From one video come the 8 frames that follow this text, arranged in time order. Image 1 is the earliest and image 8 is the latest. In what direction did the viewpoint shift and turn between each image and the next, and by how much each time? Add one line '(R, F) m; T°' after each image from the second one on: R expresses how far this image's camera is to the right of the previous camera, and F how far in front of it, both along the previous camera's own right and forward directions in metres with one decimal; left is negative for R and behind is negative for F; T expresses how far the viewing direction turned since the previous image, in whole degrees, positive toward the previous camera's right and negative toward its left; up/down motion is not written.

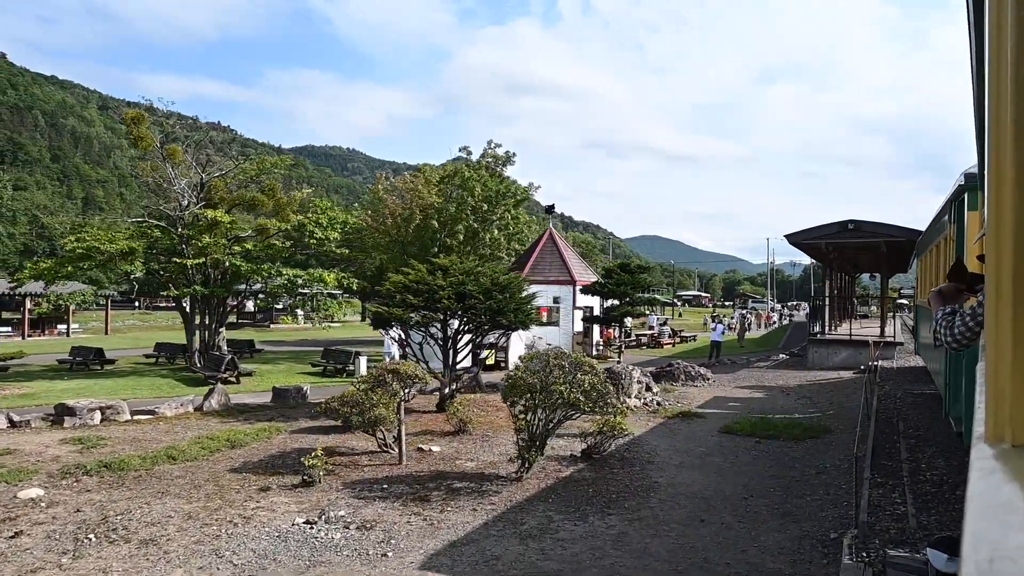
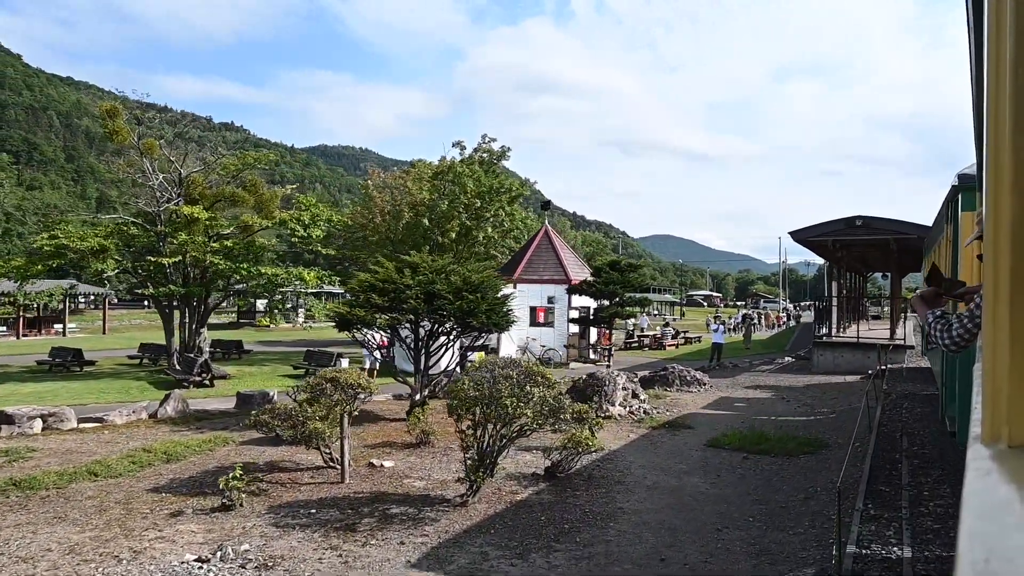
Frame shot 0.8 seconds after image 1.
(+0.6, +0.8) m; -1°
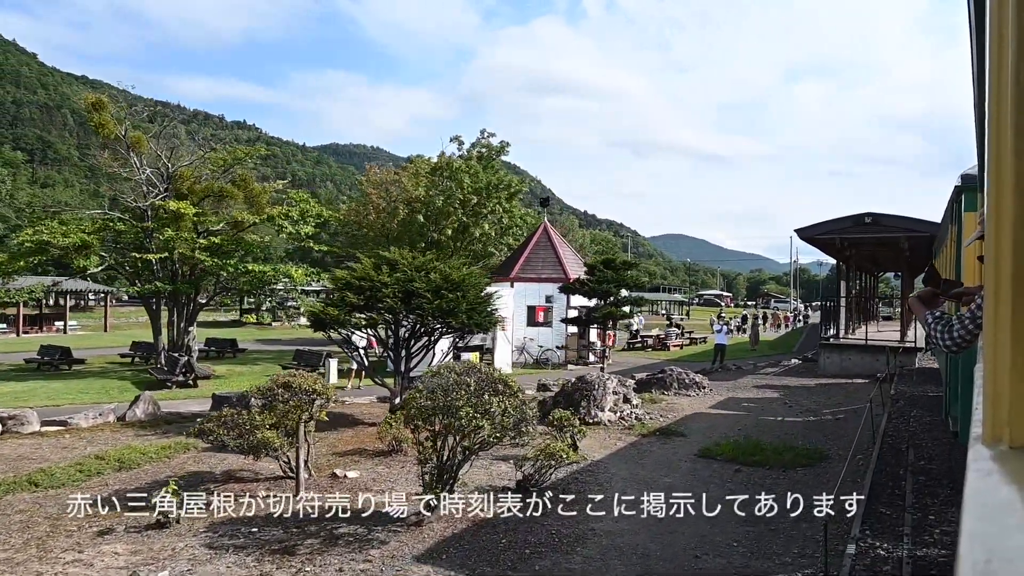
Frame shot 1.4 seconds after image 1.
(+0.4, +0.6) m; -1°
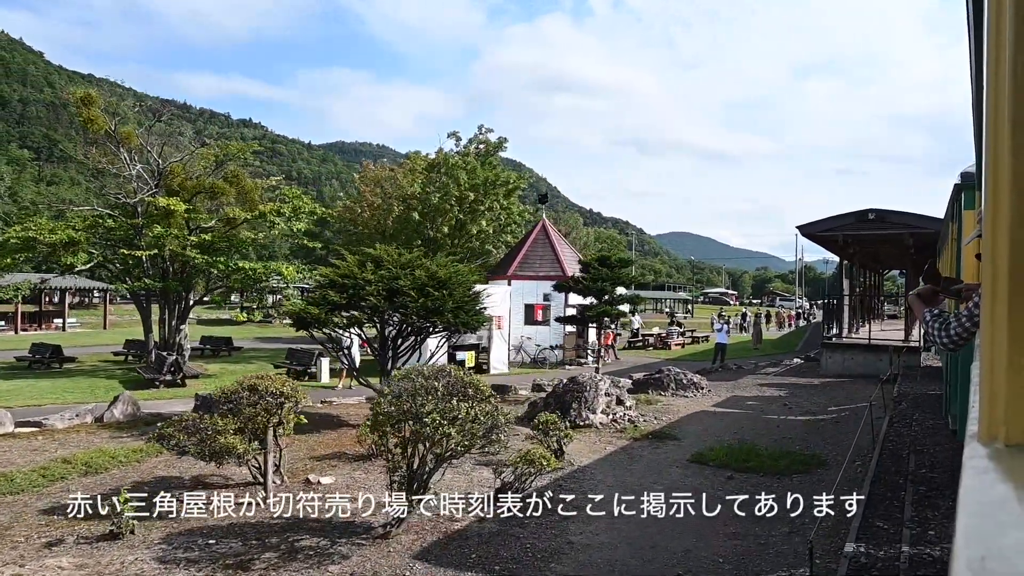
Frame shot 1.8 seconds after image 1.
(+0.3, +0.3) m; 0°
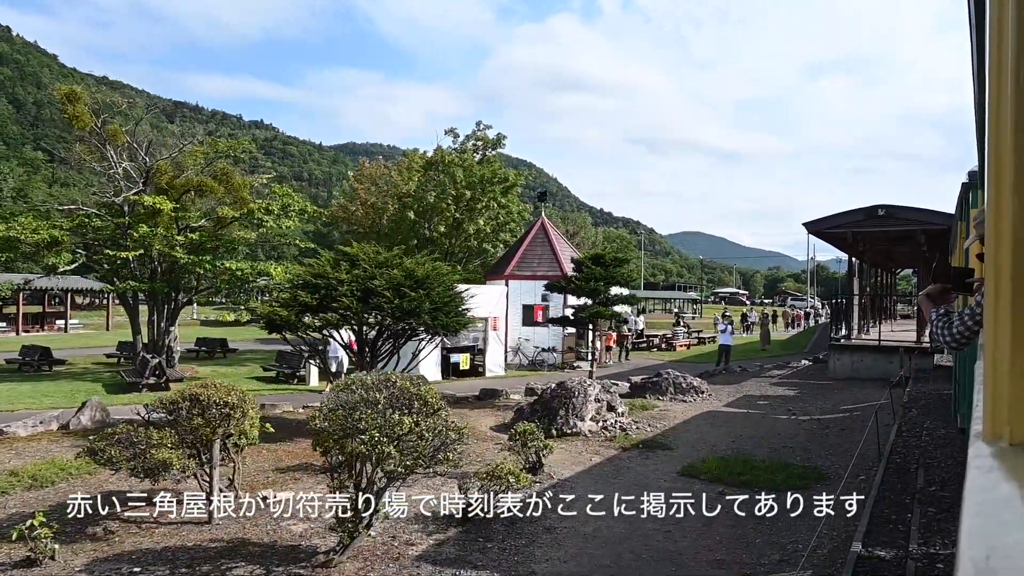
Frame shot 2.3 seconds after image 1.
(+0.4, +0.6) m; -1°
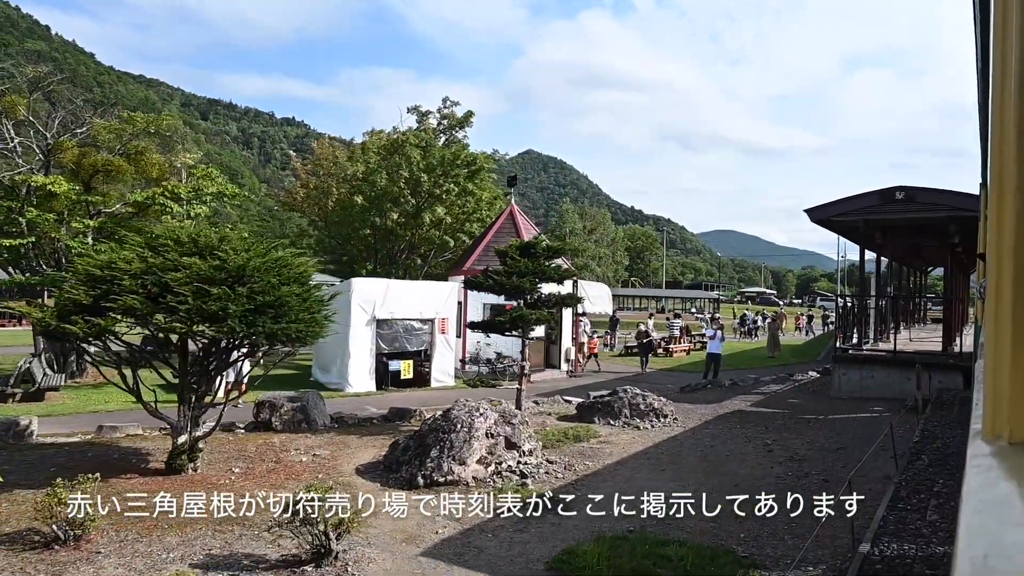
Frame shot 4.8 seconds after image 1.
(+1.8, +2.6) m; -2°
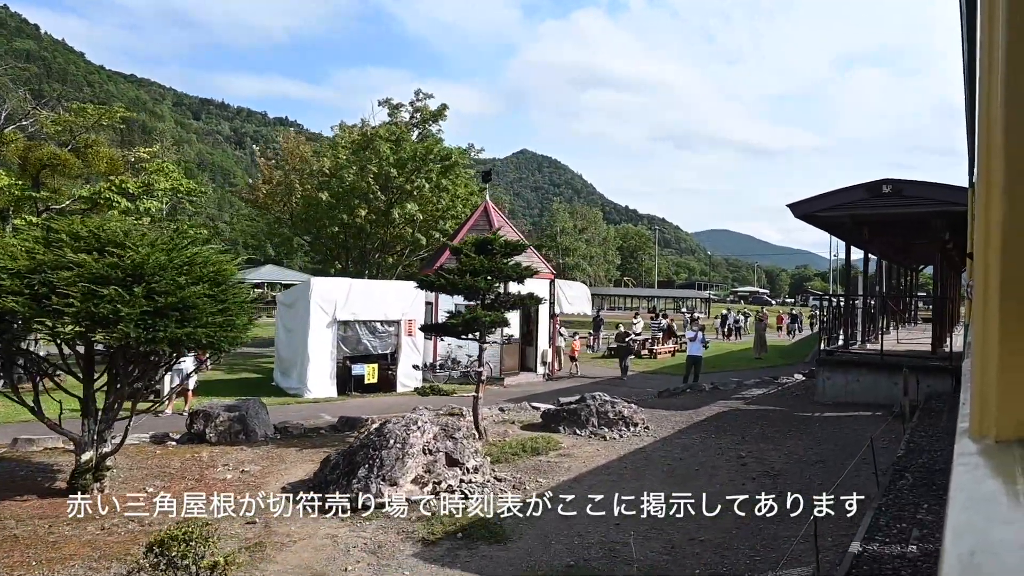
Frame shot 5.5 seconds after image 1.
(+0.5, +0.8) m; 0°
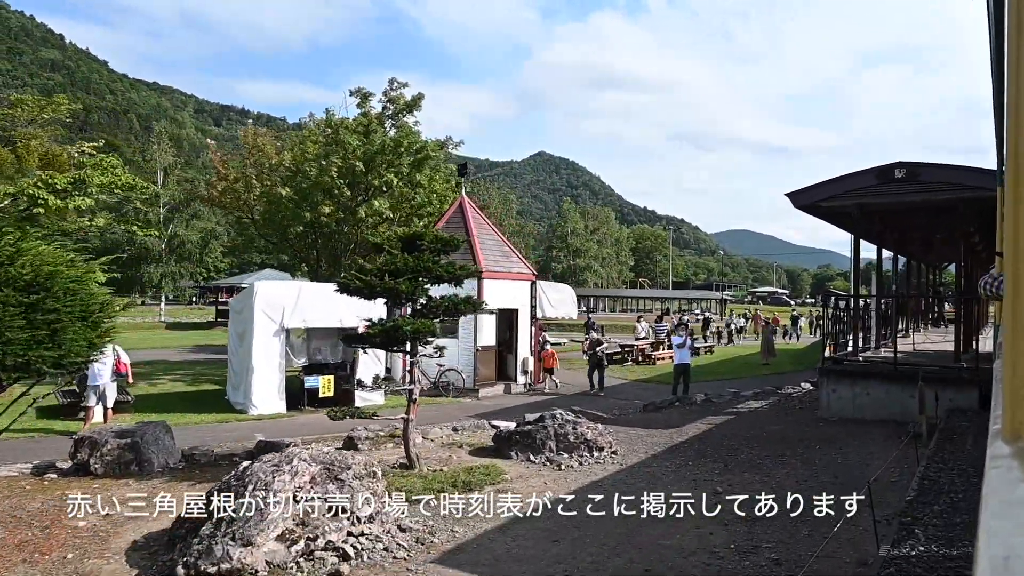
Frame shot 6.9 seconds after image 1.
(+1.0, +1.4) m; -2°
